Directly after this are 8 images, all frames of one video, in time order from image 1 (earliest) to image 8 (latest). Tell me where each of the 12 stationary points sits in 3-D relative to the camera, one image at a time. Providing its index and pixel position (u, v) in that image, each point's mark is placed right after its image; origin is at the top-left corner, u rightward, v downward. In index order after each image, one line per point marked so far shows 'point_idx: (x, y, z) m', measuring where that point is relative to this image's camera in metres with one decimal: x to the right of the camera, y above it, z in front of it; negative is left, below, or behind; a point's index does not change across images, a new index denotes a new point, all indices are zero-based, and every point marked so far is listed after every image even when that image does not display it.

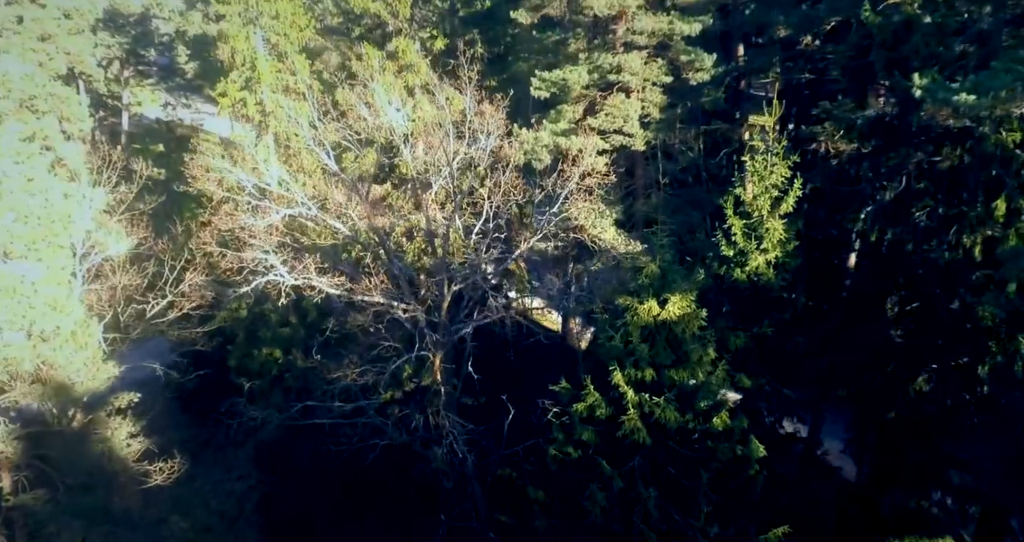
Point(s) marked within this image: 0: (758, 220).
0: (+4.5, +1.0, +16.0) m
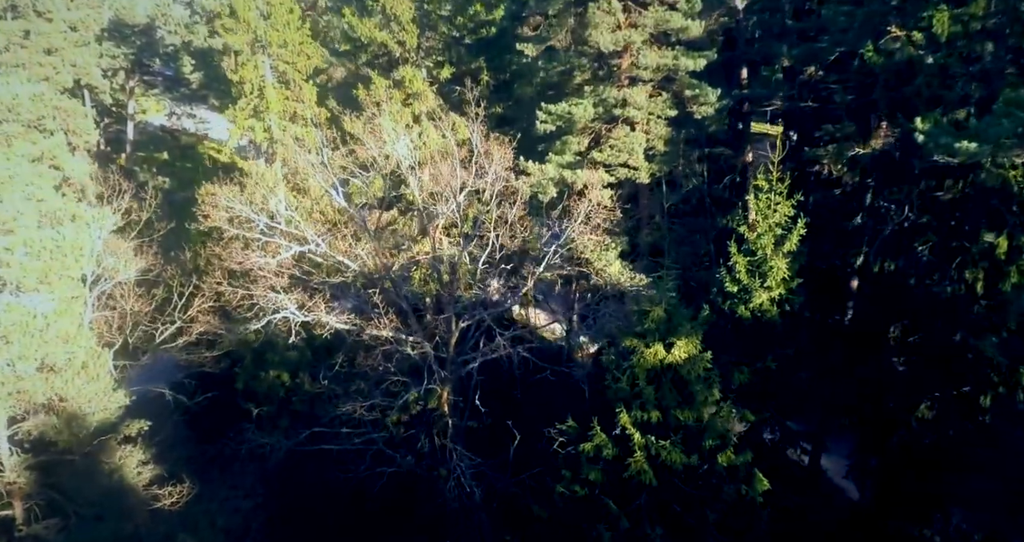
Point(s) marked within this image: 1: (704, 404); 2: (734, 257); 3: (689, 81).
0: (+4.6, +0.3, +16.2) m
1: (+3.2, -2.2, +14.3) m
2: (+4.1, +0.3, +16.3) m
3: (+3.8, +4.1, +18.8) m
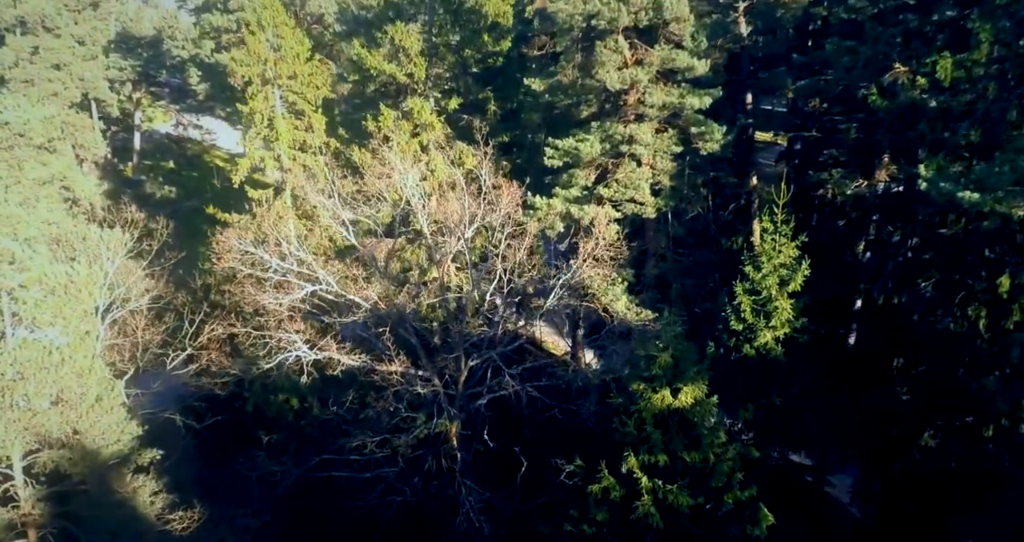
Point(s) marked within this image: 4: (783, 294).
0: (+4.8, -0.5, +16.4) m
1: (+3.3, -2.9, +14.5) m
2: (+4.3, -0.5, +16.5) m
3: (+4.0, +3.3, +19.0) m
4: (+5.1, -0.4, +16.4) m
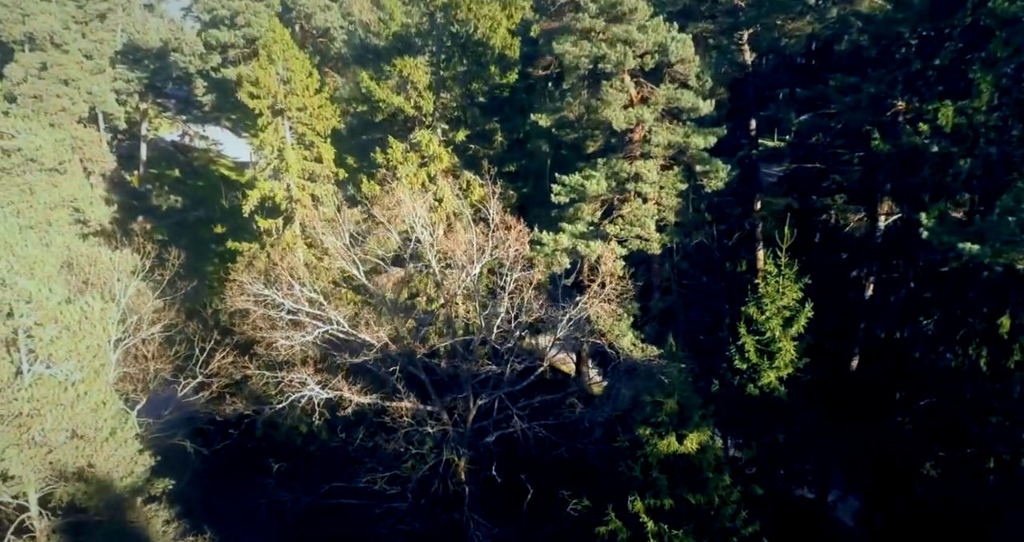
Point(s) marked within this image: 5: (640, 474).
0: (+4.9, -1.3, +16.7) m
1: (+3.4, -3.7, +14.8) m
2: (+4.4, -1.2, +16.8) m
3: (+4.1, +2.5, +19.3) m
4: (+5.2, -1.2, +16.6) m
5: (+2.2, -3.5, +15.0) m
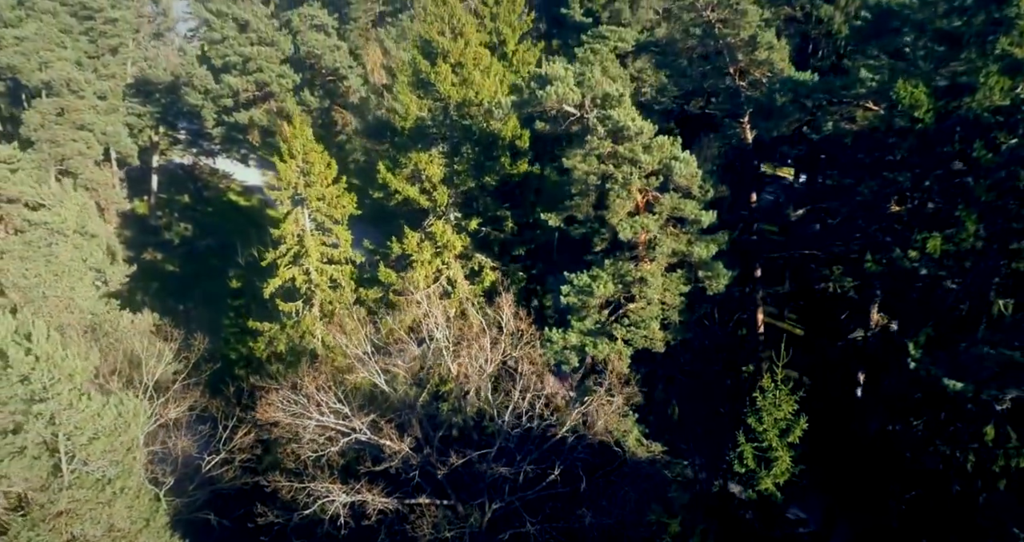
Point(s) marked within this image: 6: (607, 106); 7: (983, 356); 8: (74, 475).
0: (+5.2, -3.6, +17.7) m
1: (+3.7, -6.0, +15.8) m
2: (+4.7, -3.5, +17.8) m
3: (+4.4, +0.2, +20.3) m
4: (+5.5, -3.5, +17.7) m
5: (+2.4, -5.8, +16.0) m
6: (+2.1, +3.7, +19.7) m
7: (+8.4, -1.5, +15.5) m
8: (-9.8, -4.5, +19.5) m
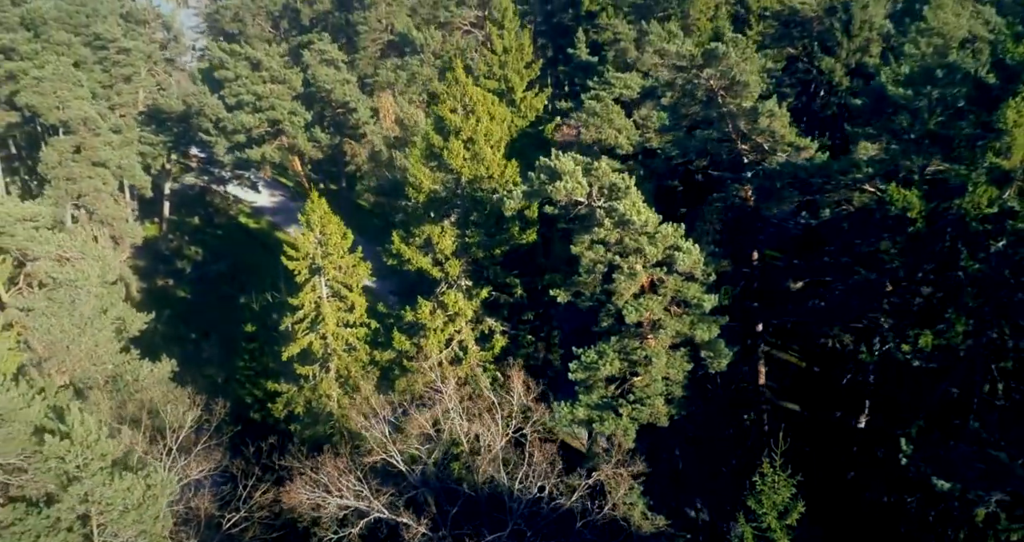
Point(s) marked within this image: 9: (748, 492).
0: (+5.4, -5.5, +18.6) m
1: (+3.9, -7.9, +16.7) m
2: (+4.9, -5.5, +18.7) m
3: (+4.7, -1.7, +21.2) m
4: (+5.7, -5.4, +18.5) m
5: (+2.7, -7.7, +16.9) m
6: (+2.4, +1.8, +20.6) m
7: (+8.6, -3.4, +16.3) m
8: (-9.5, -6.4, +20.4) m
9: (+5.1, -4.8, +19.0) m
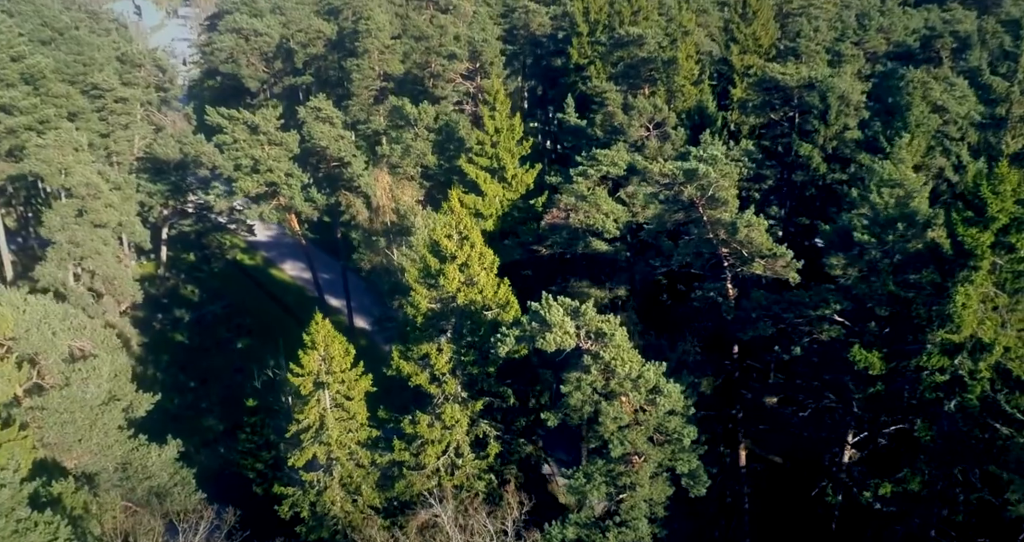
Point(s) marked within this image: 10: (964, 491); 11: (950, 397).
0: (+5.3, -8.9, +20.2) m
1: (+3.8, -11.4, +18.3) m
2: (+4.8, -8.9, +20.3) m
3: (+4.5, -5.1, +22.8) m
4: (+5.6, -8.9, +20.2) m
5: (+2.6, -11.1, +18.5) m
6: (+2.2, -1.7, +22.1) m
7: (+8.5, -6.8, +18.0) m
8: (-9.6, -9.9, +21.9) m
9: (+5.0, -8.2, +20.6) m
10: (+9.9, -4.8, +19.2) m
11: (+9.6, -2.8, +19.2) m
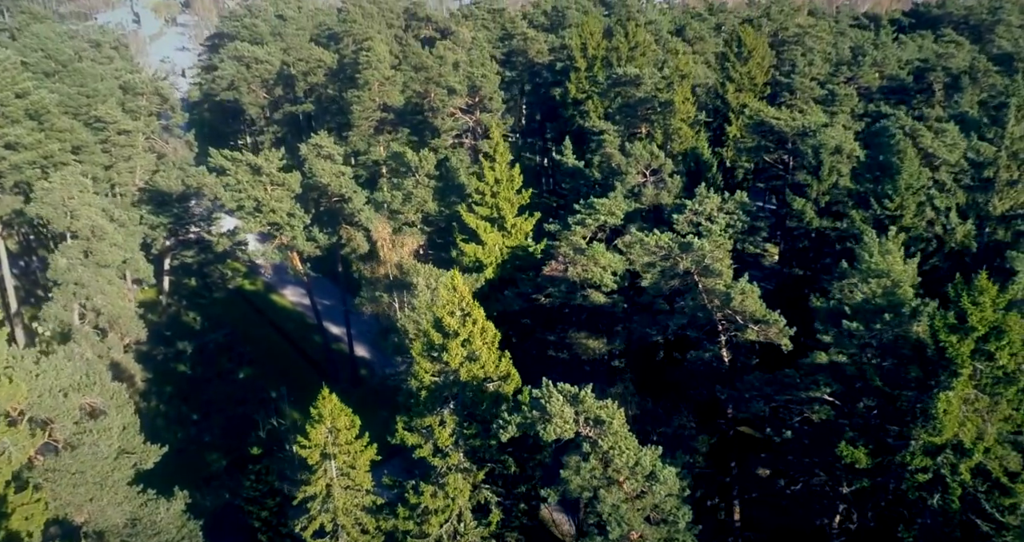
0: (+5.3, -11.2, +21.0) m
1: (+3.9, -13.7, +19.2) m
2: (+4.9, -11.2, +21.2) m
3: (+4.5, -7.4, +23.6) m
4: (+5.7, -11.2, +21.0) m
5: (+2.6, -13.4, +19.3) m
6: (+2.2, -4.0, +22.9) m
7: (+8.5, -9.1, +18.8) m
8: (-9.6, -12.3, +22.7) m
9: (+5.0, -10.5, +21.4) m
10: (+10.0, -7.1, +20.0) m
11: (+9.6, -5.1, +20.0) m
